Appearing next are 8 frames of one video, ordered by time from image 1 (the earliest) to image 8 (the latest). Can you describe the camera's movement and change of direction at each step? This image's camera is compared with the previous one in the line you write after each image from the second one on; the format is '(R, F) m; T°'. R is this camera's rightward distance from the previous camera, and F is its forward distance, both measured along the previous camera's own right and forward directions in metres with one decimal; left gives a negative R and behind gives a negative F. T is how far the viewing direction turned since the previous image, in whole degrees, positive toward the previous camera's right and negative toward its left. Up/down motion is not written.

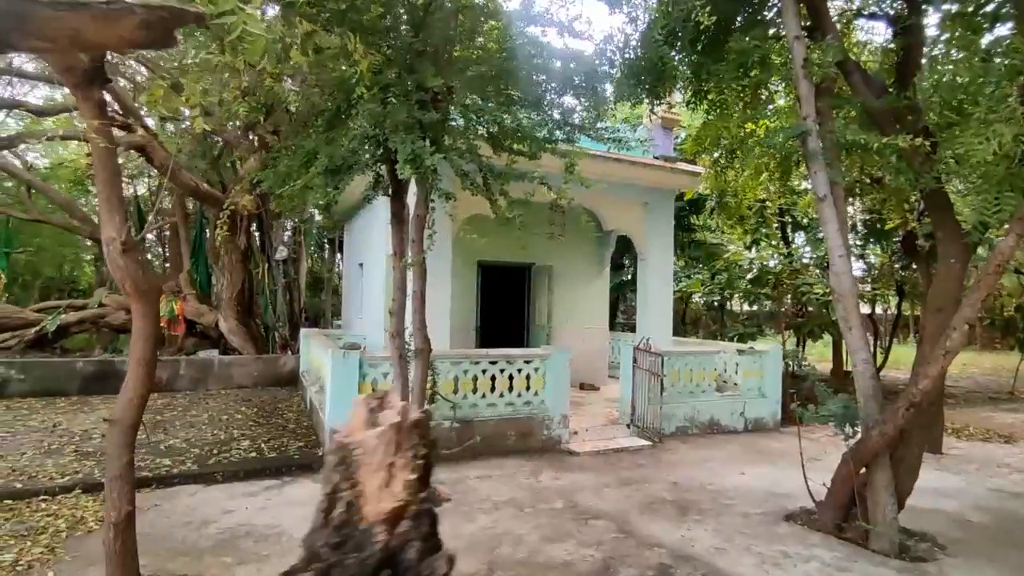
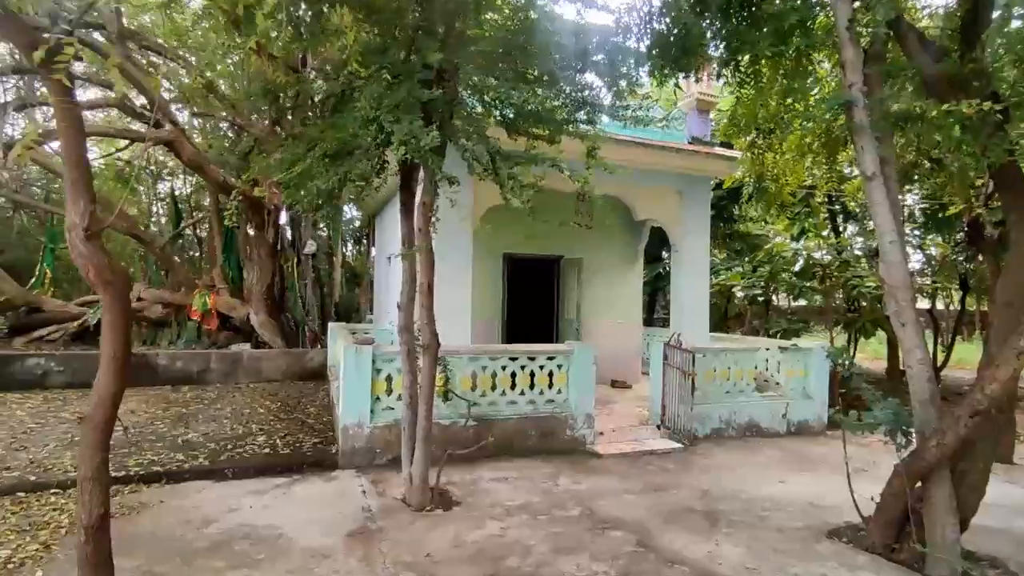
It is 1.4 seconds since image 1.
(+0.2, +0.3) m; -4°
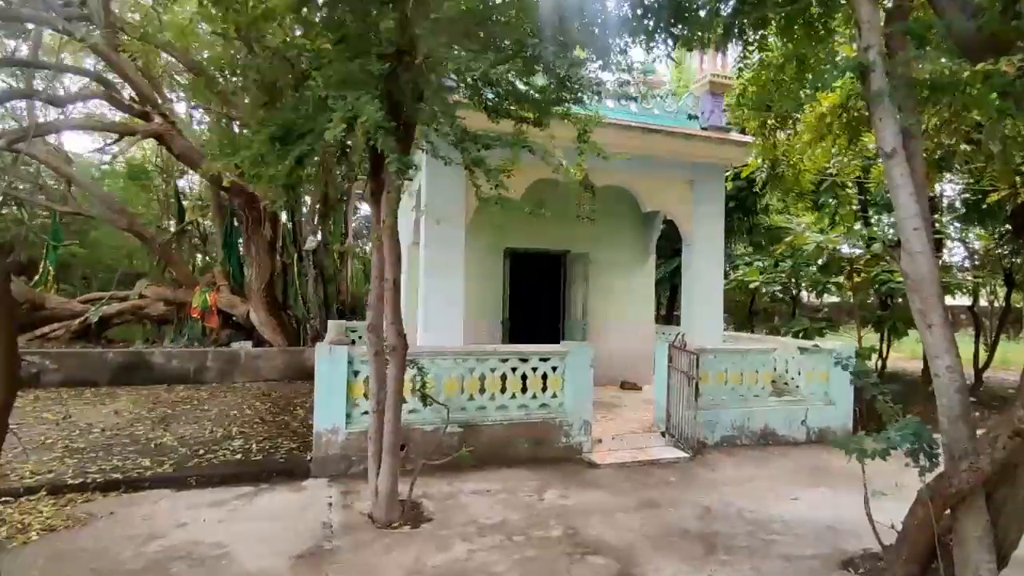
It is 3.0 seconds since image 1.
(+0.3, +0.4) m; -3°
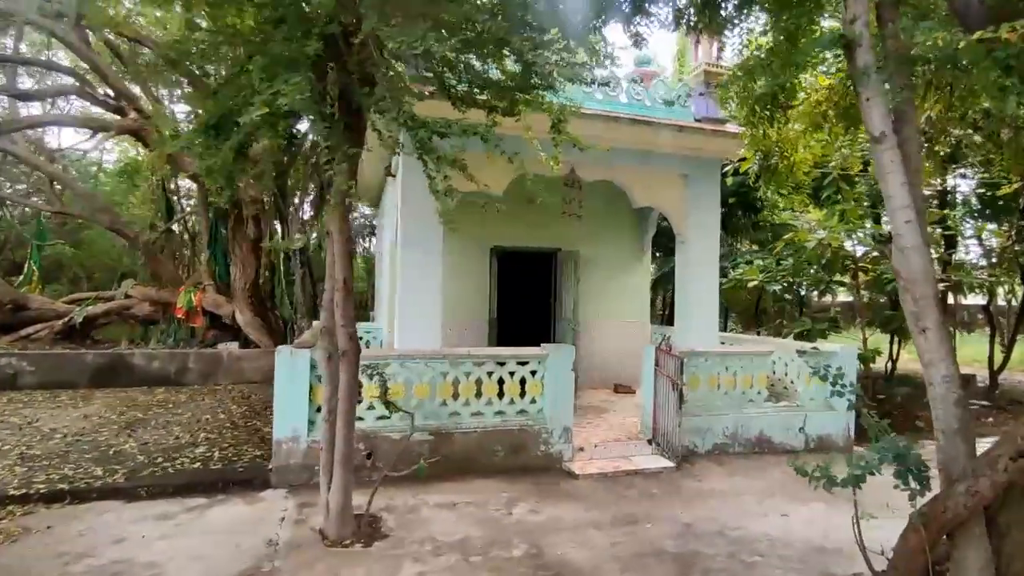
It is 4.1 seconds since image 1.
(+0.3, +0.3) m; -1°
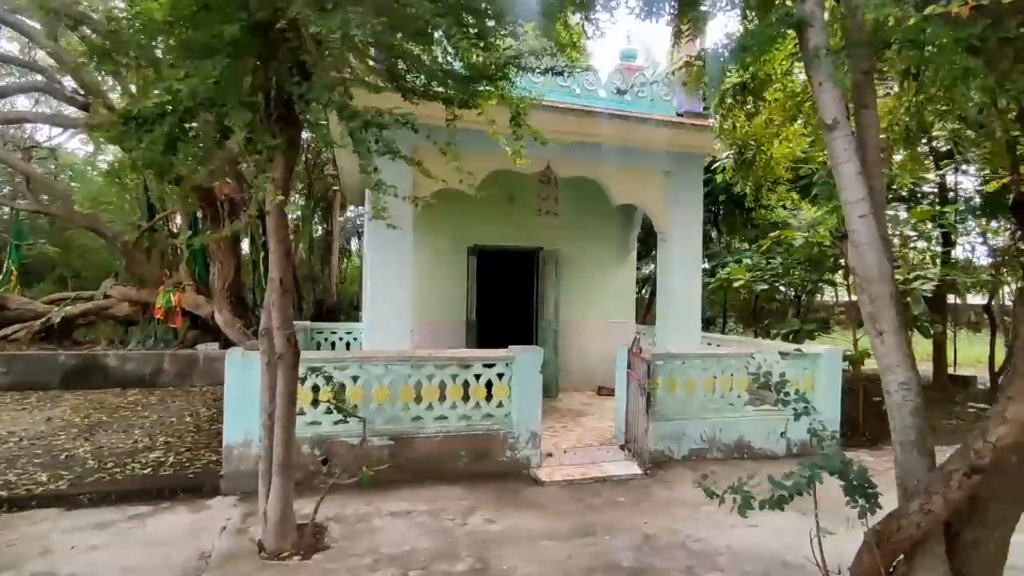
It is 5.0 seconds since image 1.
(+0.3, +0.2) m; -1°
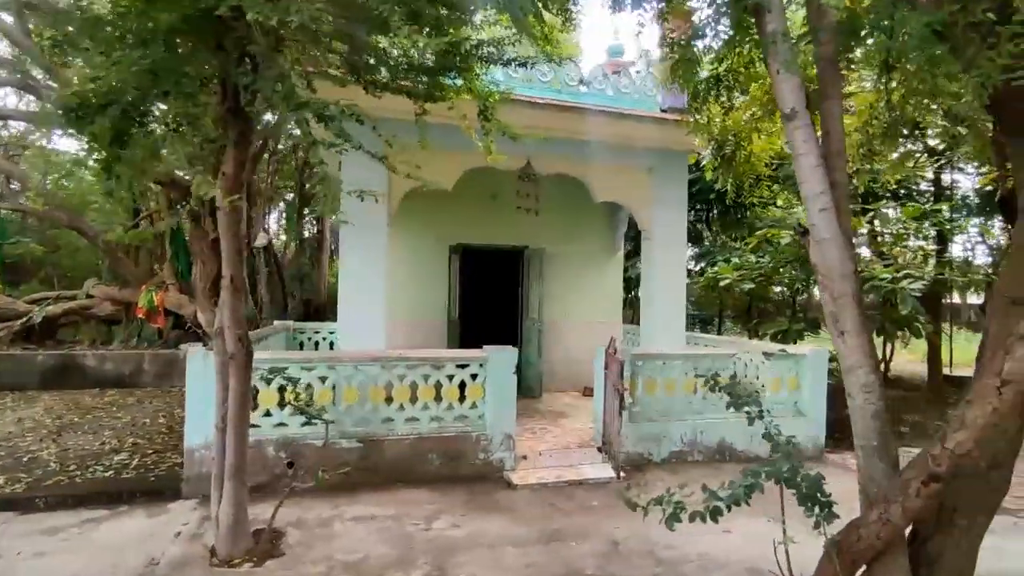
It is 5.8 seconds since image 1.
(+0.2, +0.1) m; 0°
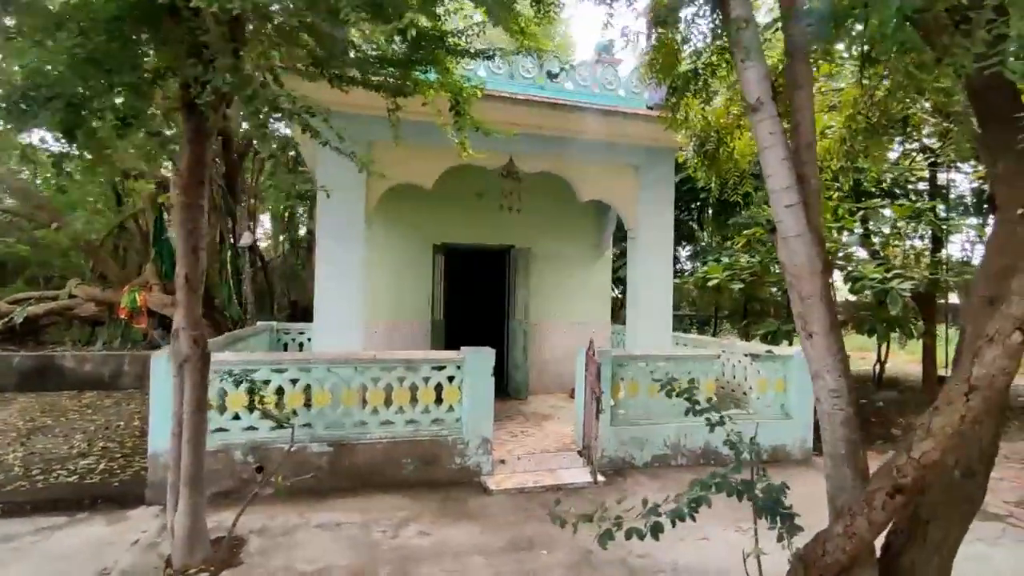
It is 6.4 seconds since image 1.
(+0.2, +0.1) m; 0°
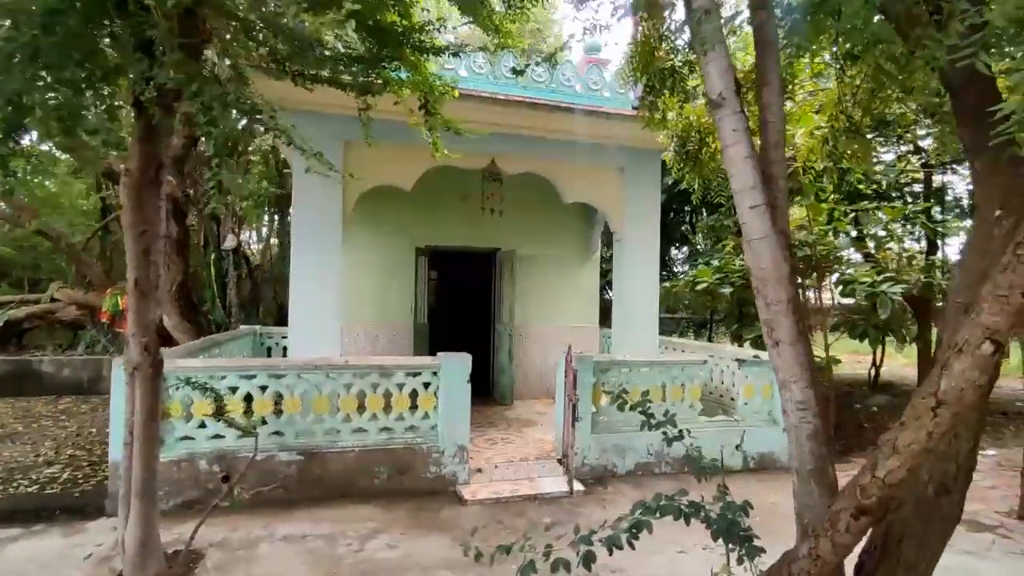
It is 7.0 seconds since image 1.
(+0.2, +0.1) m; 0°
